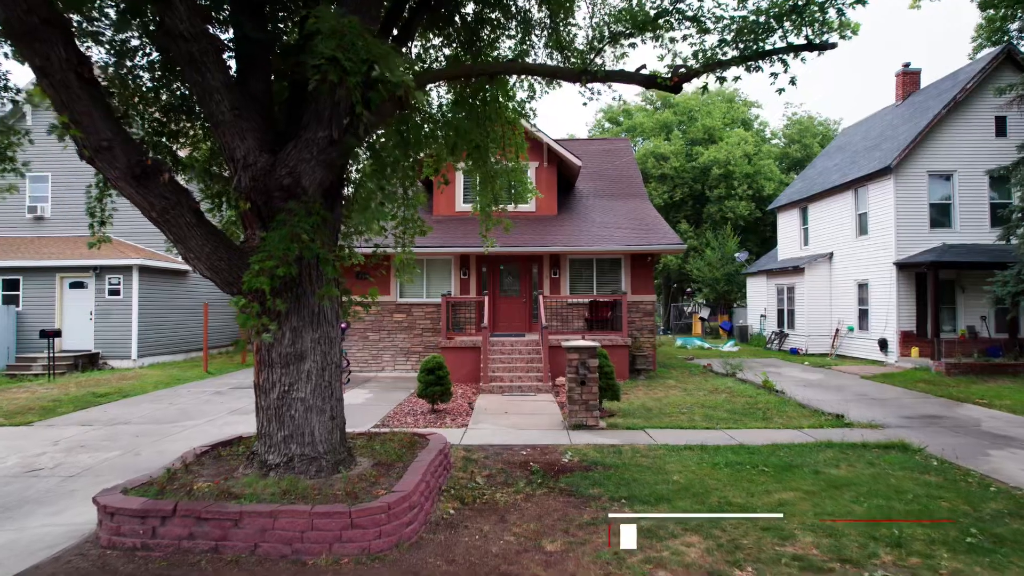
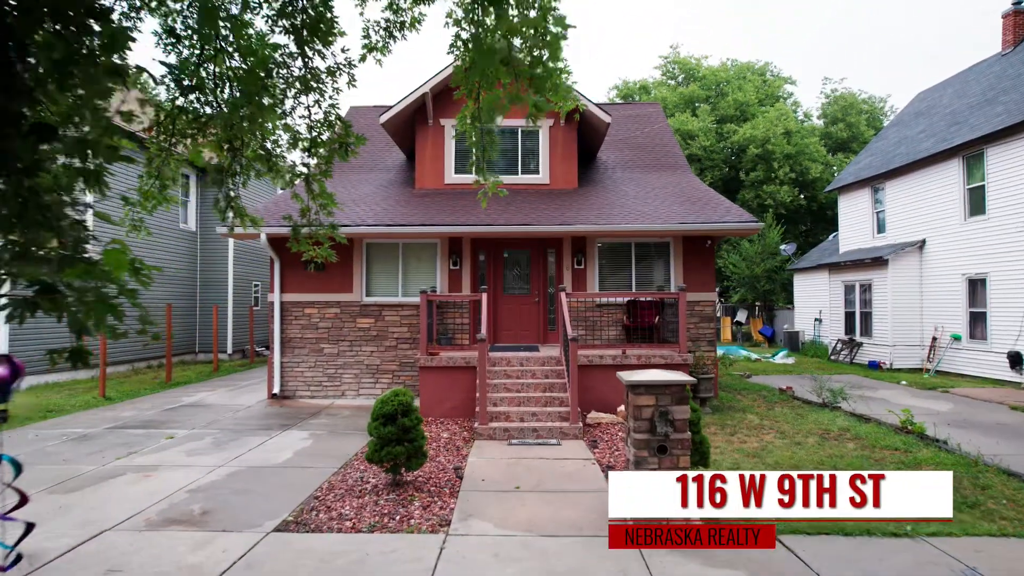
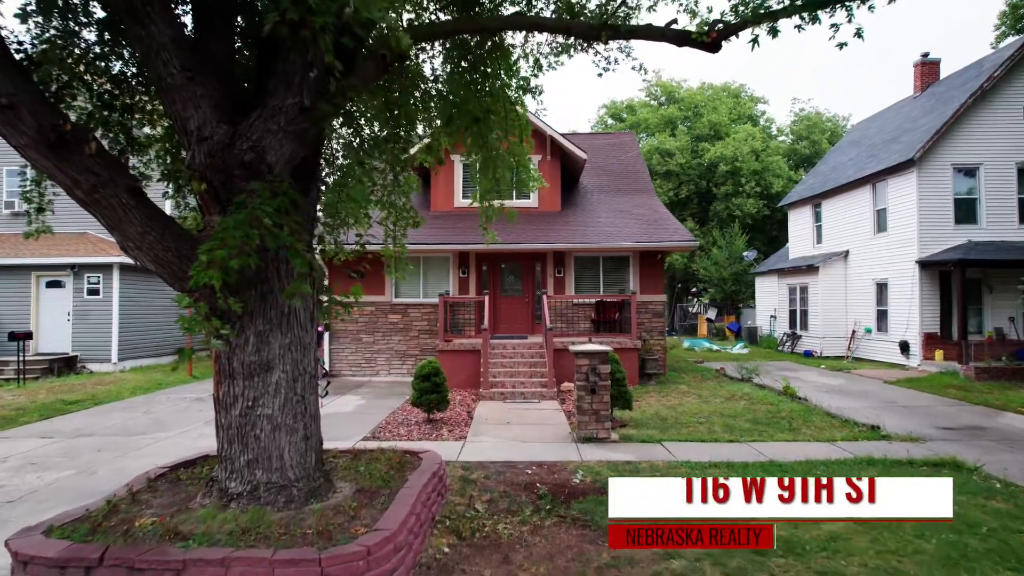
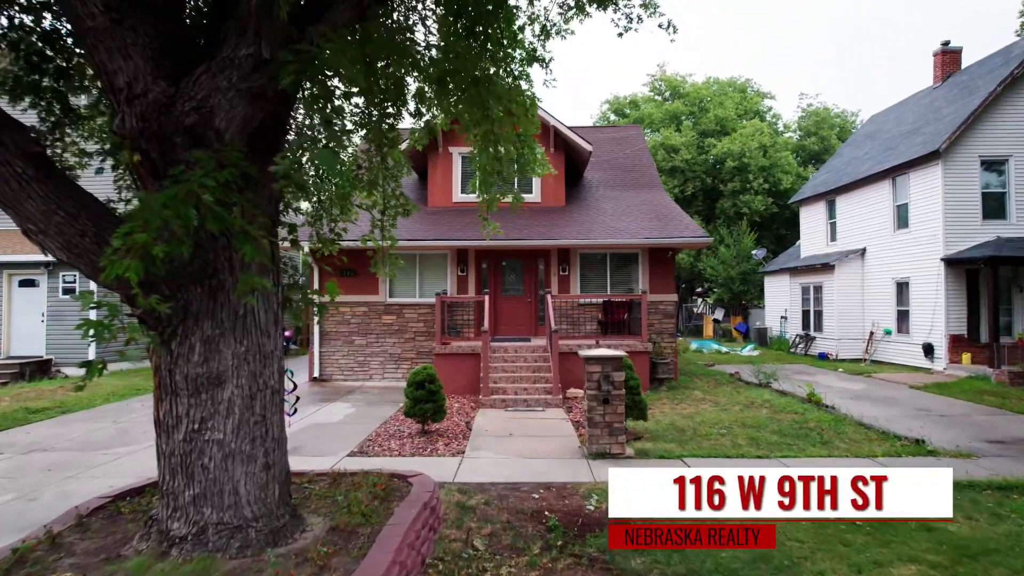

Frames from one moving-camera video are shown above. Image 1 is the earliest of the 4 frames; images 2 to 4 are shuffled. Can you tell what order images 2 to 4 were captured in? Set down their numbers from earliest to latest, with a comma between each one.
3, 4, 2
